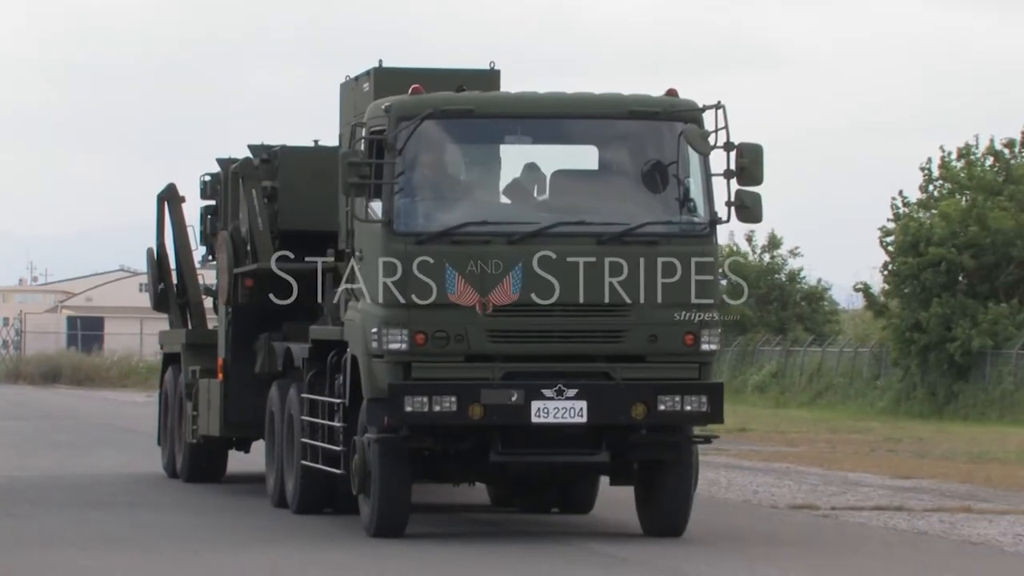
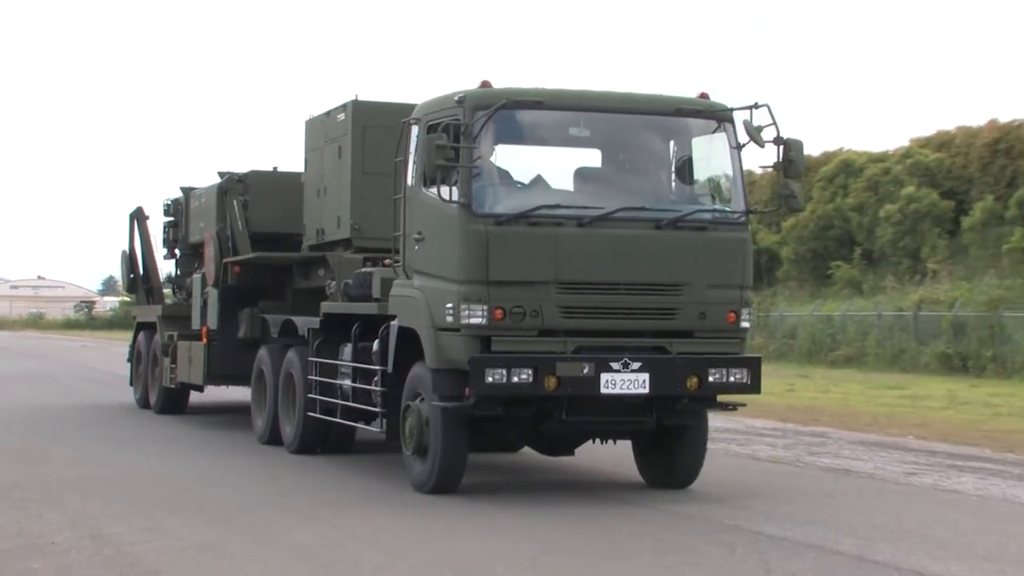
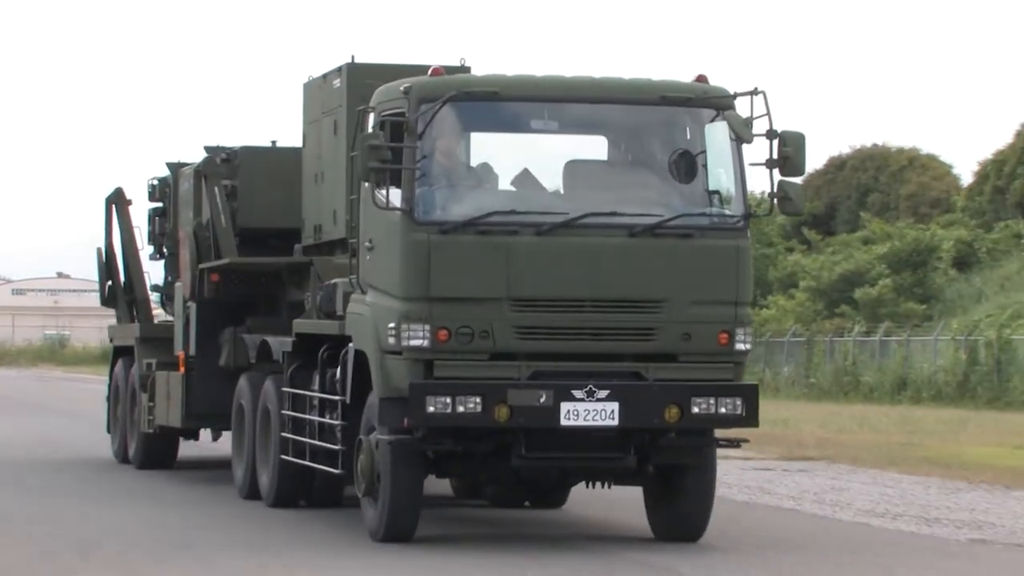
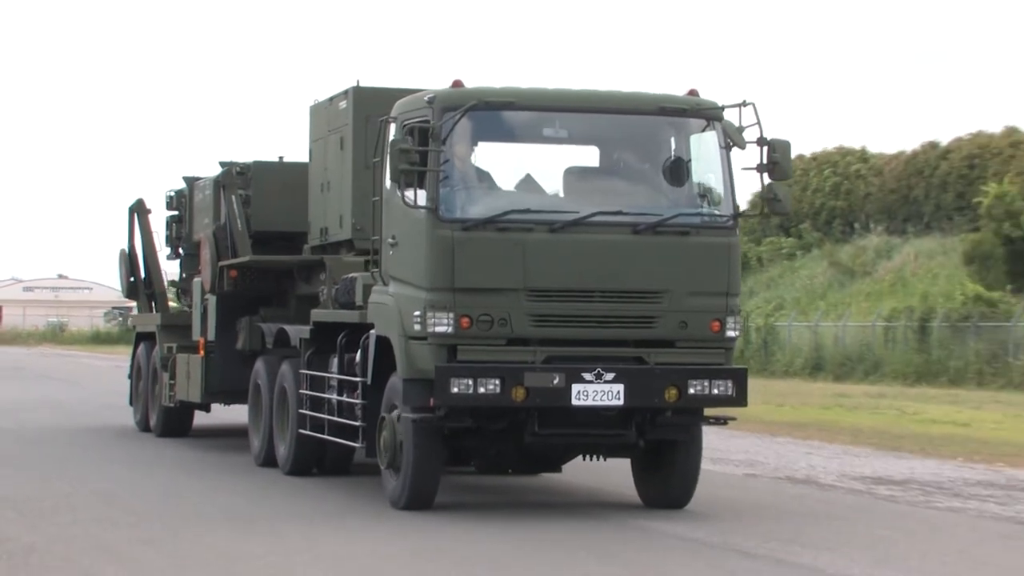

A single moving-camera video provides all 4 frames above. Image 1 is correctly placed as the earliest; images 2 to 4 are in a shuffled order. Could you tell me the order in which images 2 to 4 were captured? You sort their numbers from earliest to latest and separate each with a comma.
3, 4, 2
